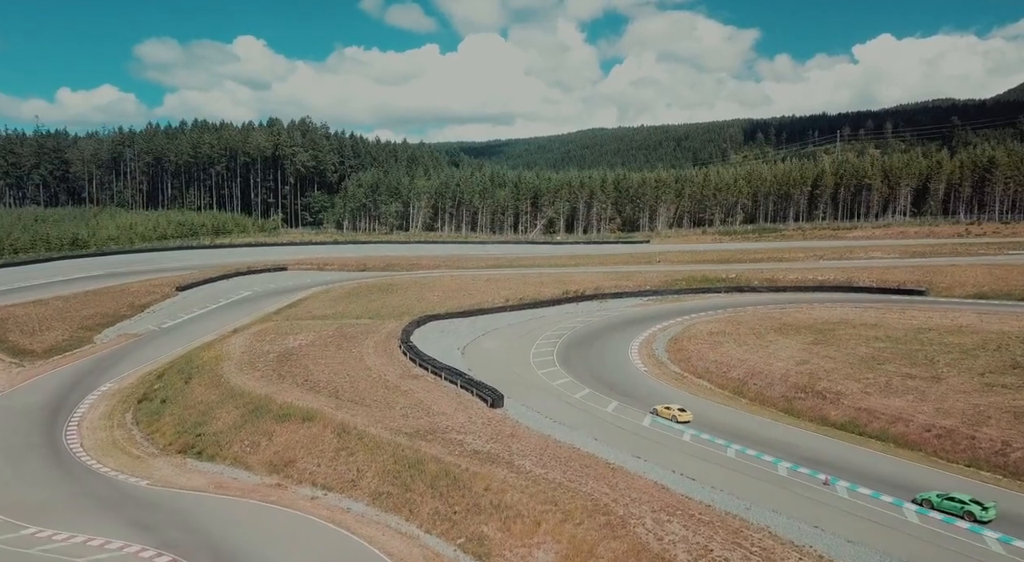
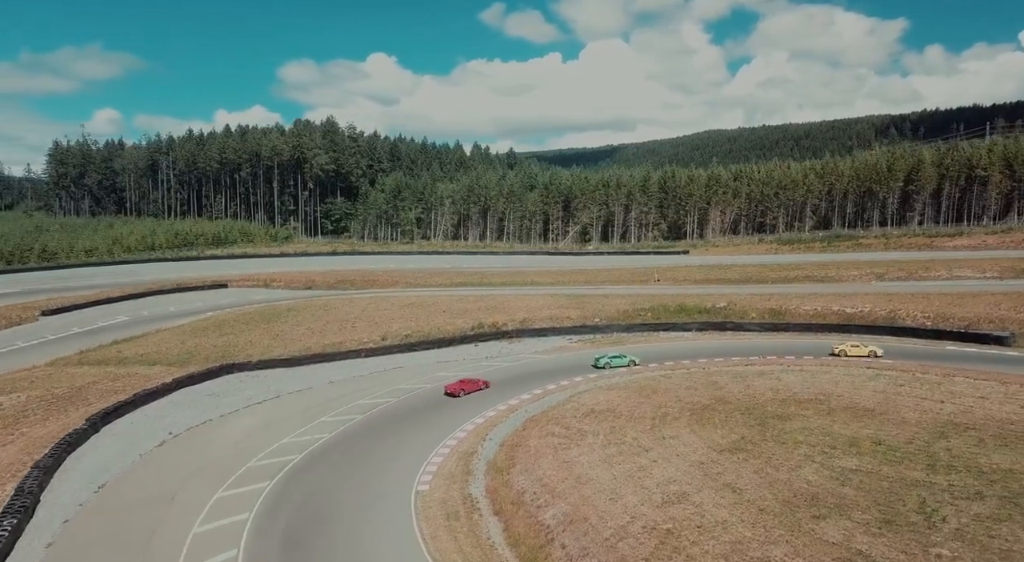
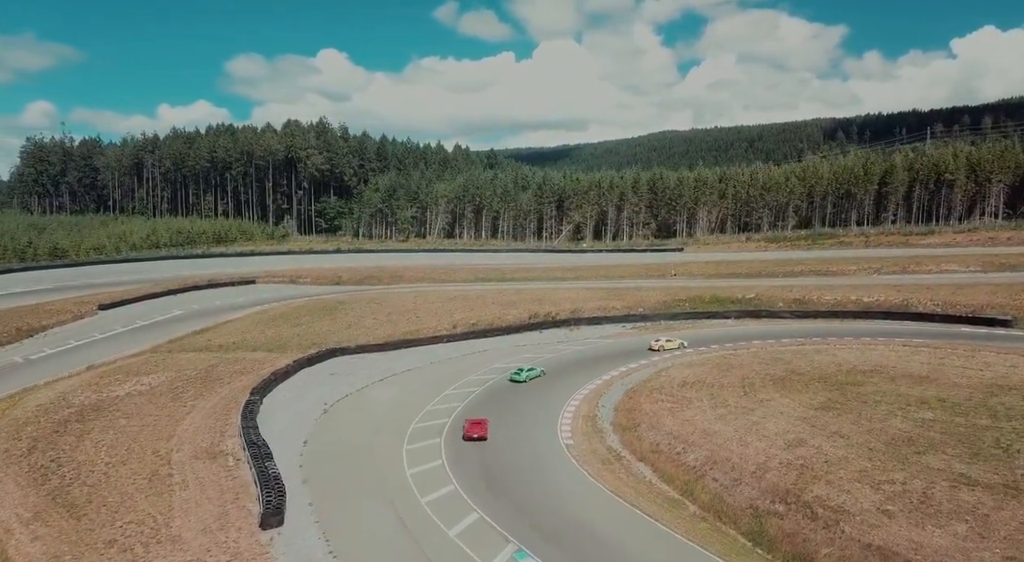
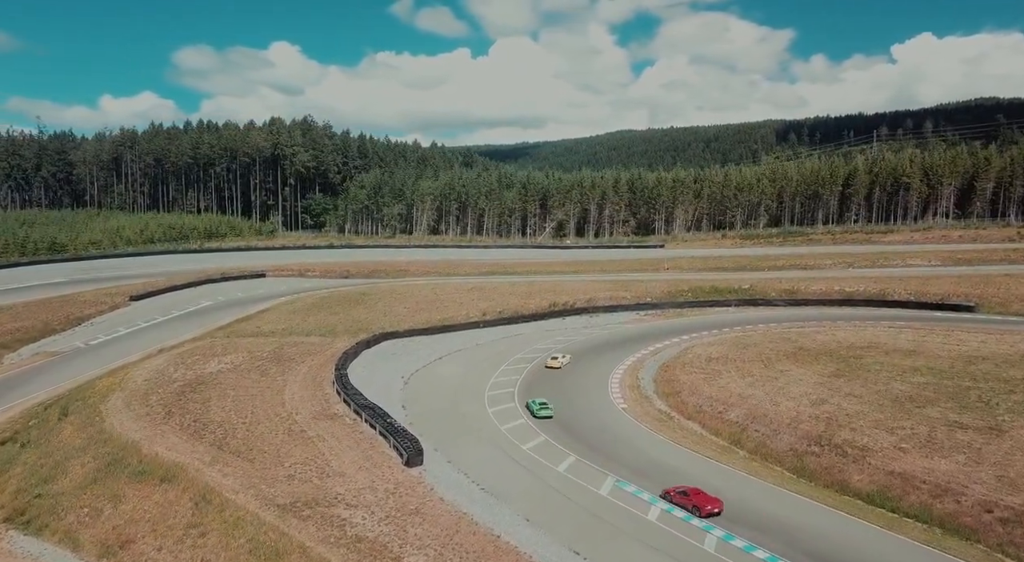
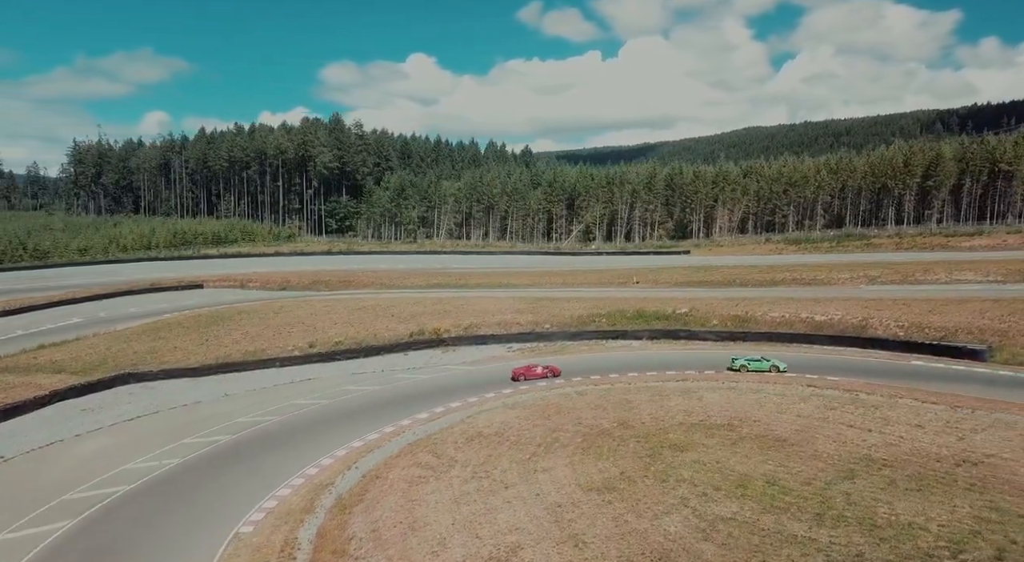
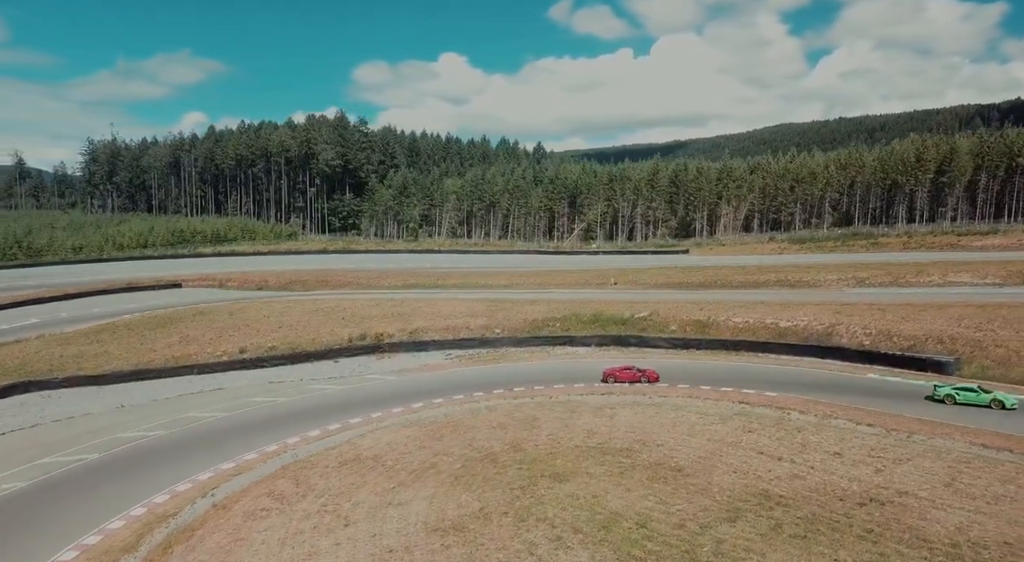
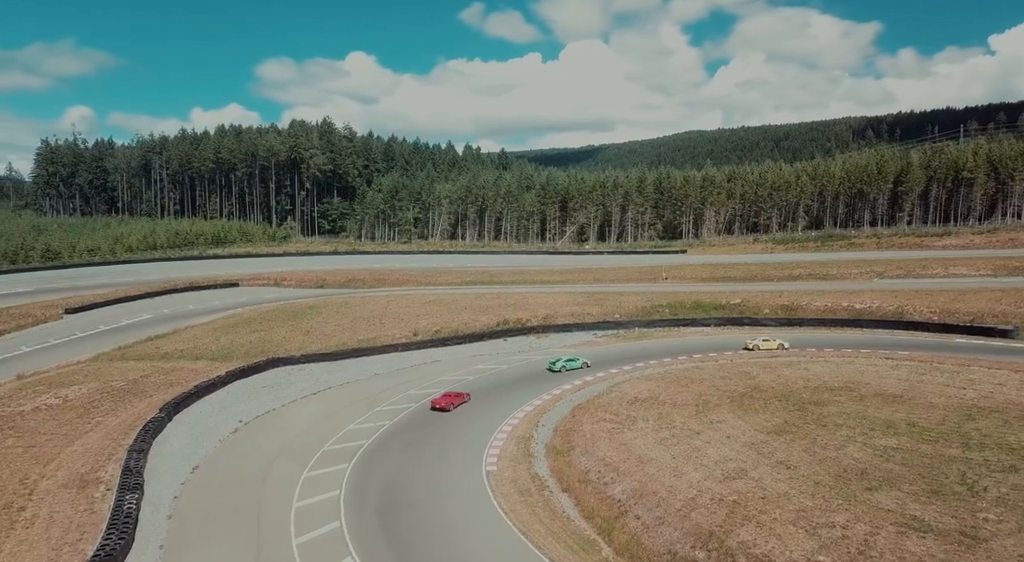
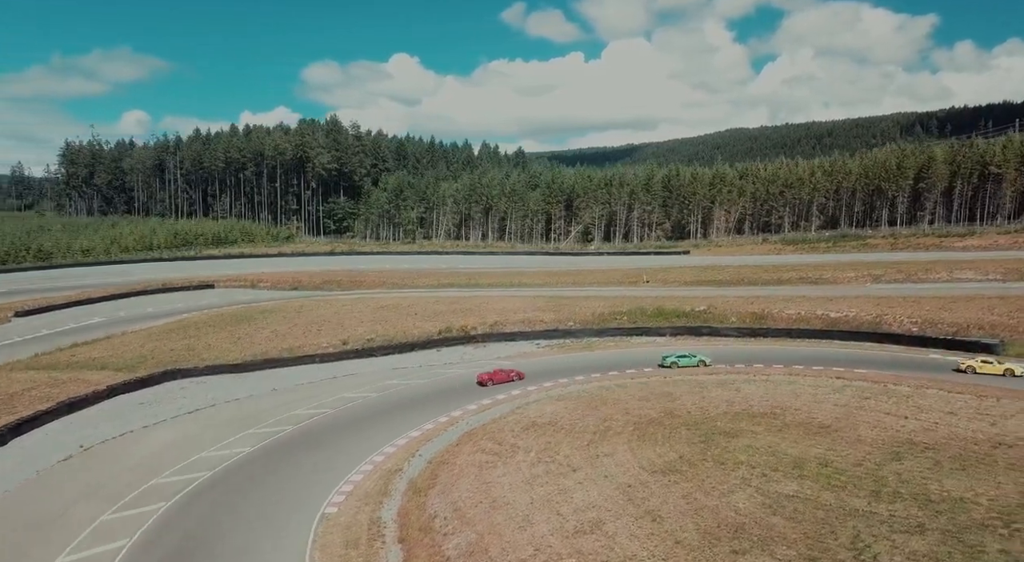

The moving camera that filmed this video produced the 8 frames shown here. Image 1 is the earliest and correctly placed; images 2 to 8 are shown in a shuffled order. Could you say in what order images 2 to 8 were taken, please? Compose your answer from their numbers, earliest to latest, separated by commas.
4, 3, 7, 2, 8, 5, 6
